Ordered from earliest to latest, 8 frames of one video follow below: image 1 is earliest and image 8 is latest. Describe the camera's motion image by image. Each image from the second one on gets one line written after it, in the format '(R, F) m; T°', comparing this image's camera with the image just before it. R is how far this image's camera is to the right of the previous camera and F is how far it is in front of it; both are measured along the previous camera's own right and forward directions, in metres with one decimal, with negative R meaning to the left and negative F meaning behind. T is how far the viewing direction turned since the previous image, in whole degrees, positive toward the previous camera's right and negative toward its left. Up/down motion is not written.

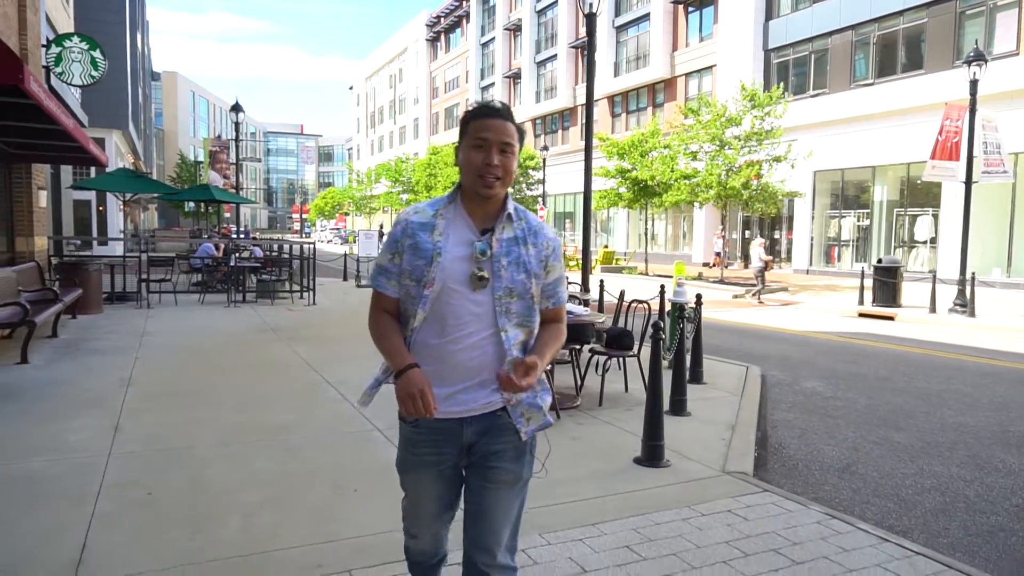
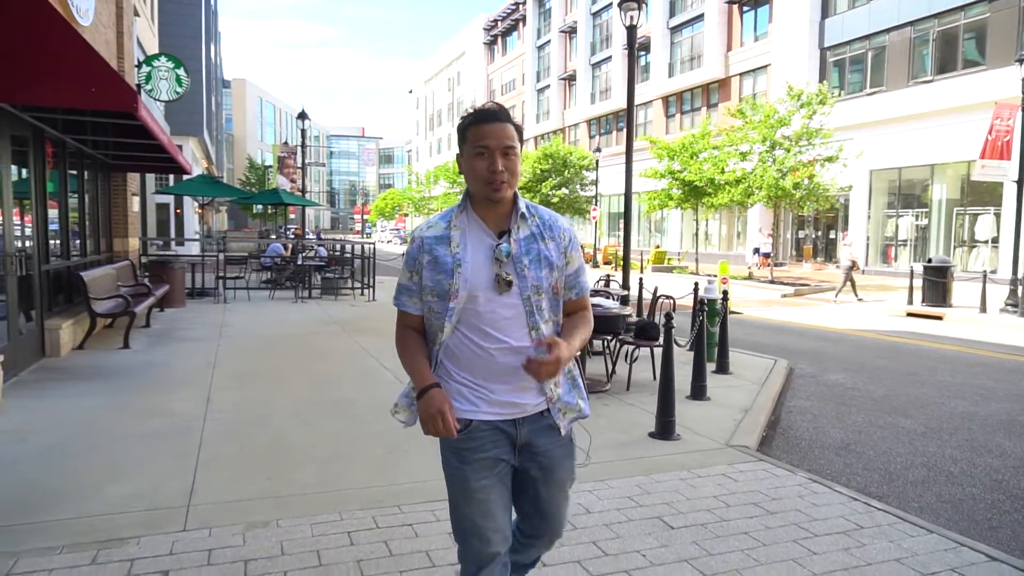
(+0.2, -0.8) m; -5°
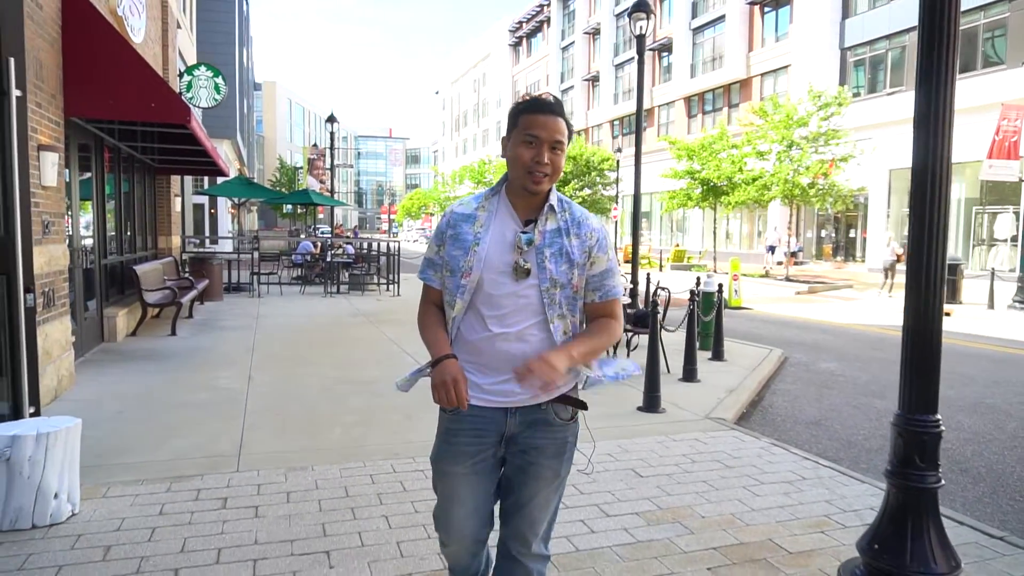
(+0.2, -0.8) m; -2°
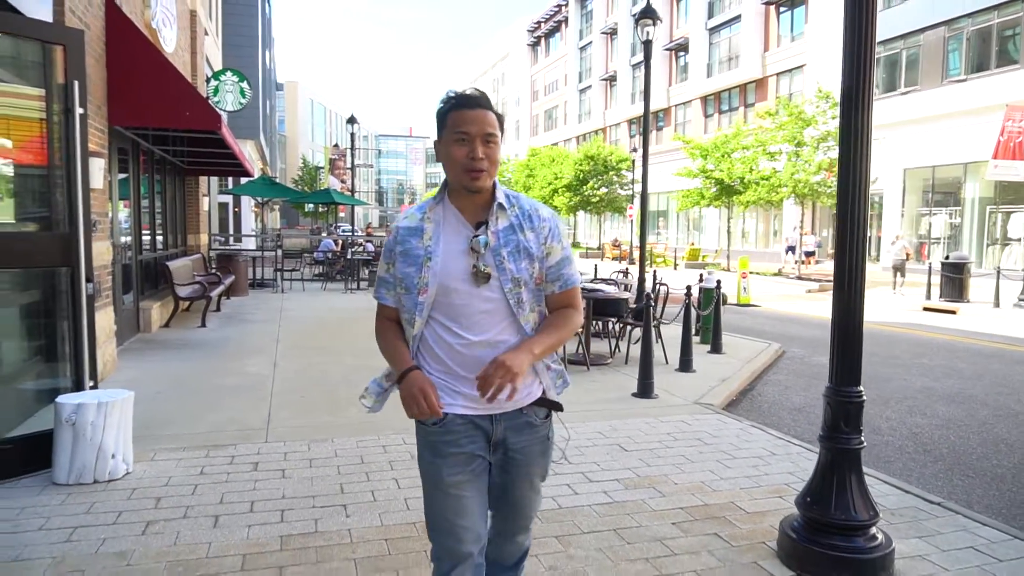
(+0.2, -0.6) m; -2°
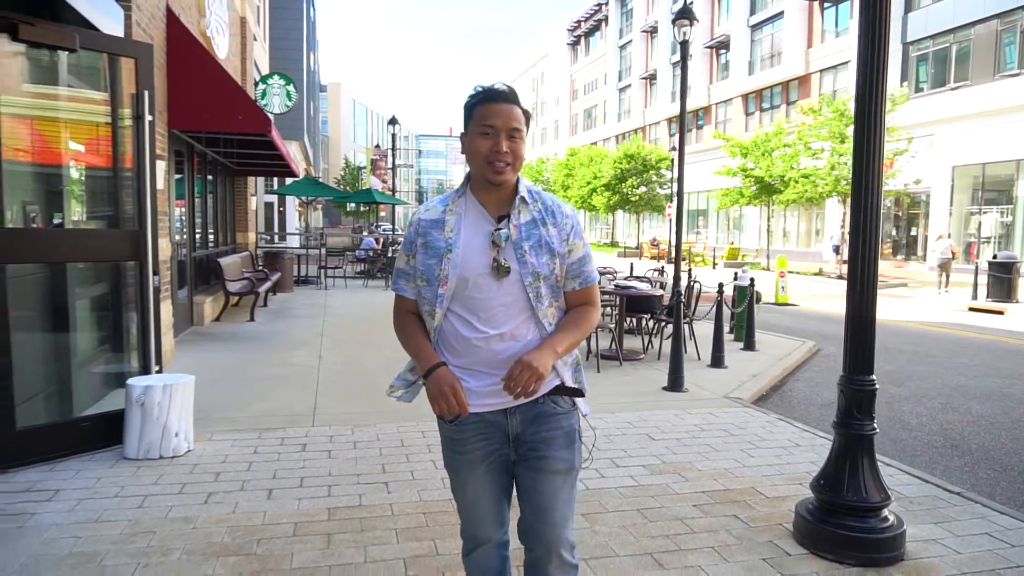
(+0.1, -0.3) m; -3°
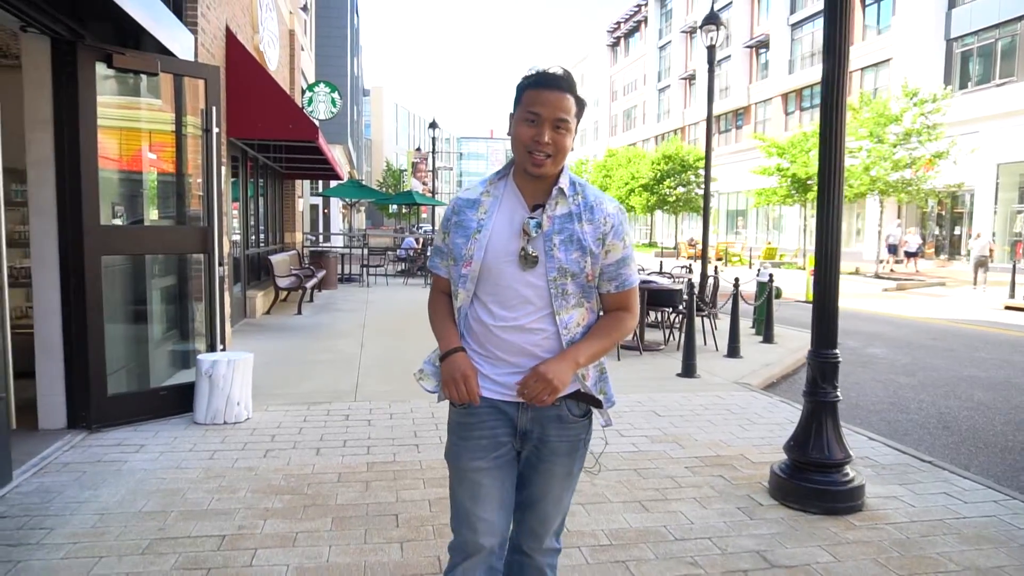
(+0.2, -0.6) m; -3°
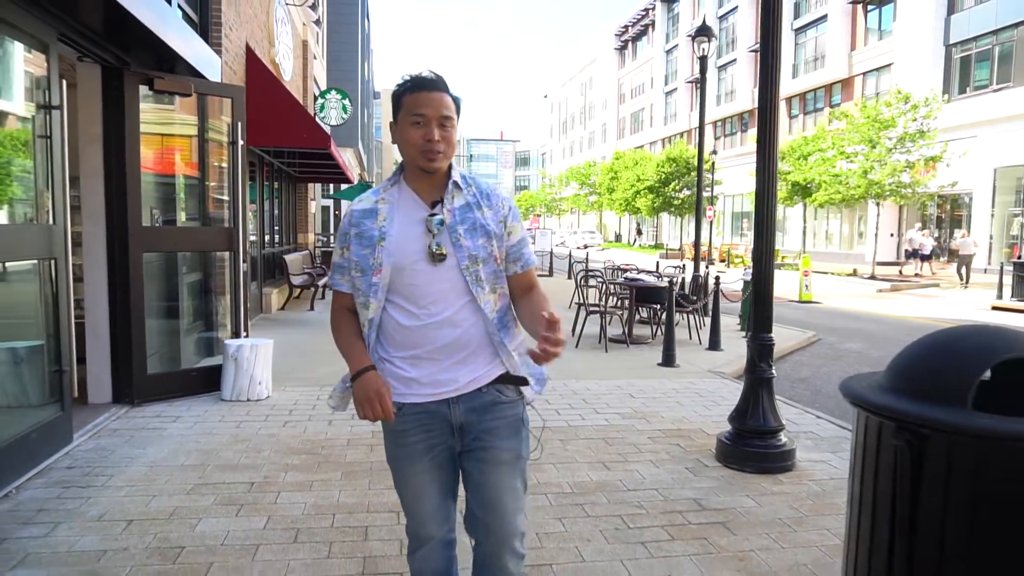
(+0.2, -0.7) m; -1°
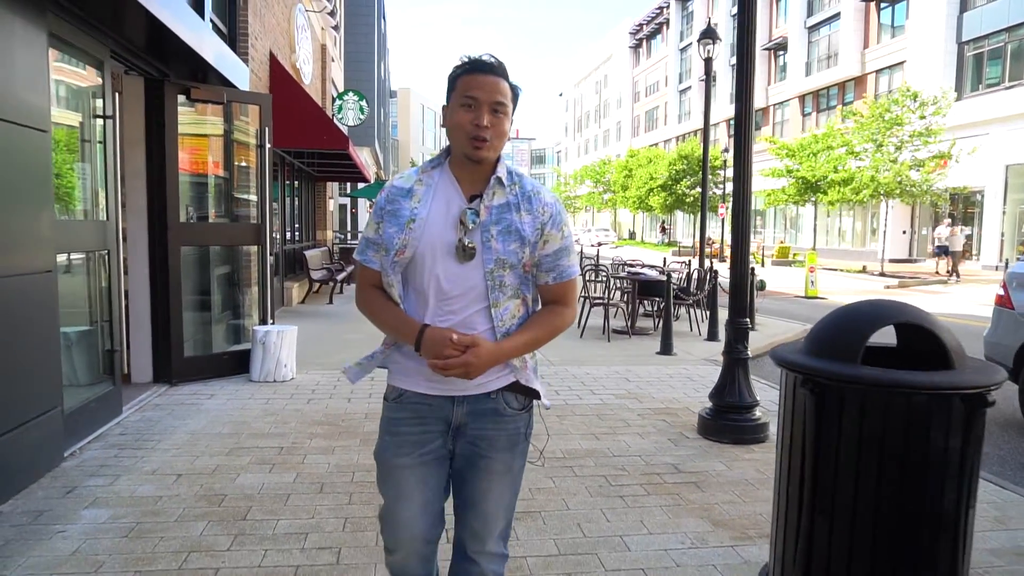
(+0.1, -0.6) m; -1°
